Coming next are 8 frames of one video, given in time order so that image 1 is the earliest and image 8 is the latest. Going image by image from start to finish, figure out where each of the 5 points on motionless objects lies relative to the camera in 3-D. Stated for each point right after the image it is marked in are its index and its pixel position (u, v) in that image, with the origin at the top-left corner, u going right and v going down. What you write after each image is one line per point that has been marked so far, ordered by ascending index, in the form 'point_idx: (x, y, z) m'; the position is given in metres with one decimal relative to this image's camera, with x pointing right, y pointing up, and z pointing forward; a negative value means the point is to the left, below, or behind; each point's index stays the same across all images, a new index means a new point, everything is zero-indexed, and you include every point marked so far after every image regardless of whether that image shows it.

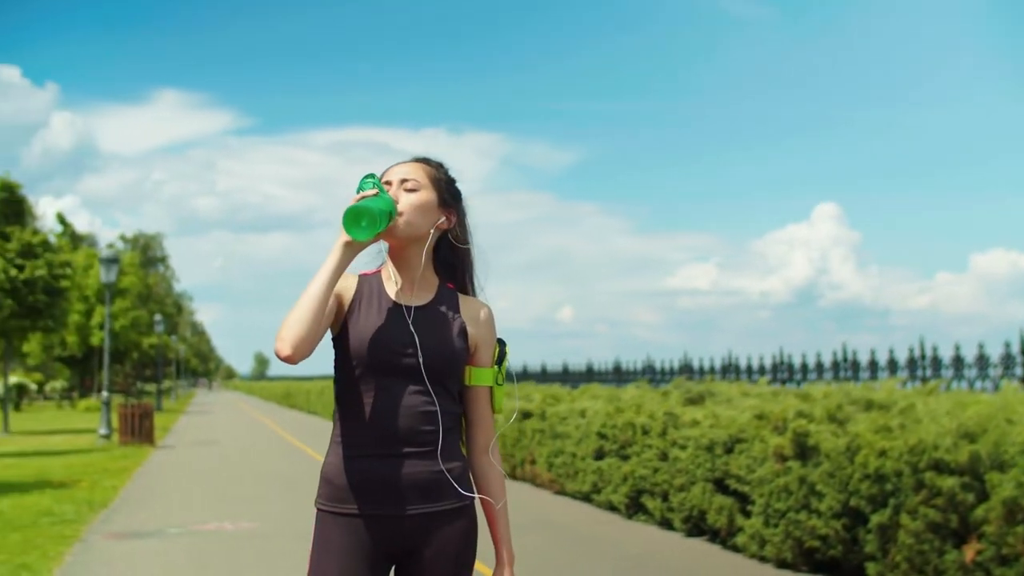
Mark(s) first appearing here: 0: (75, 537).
0: (-2.9, -1.6, +11.0) m
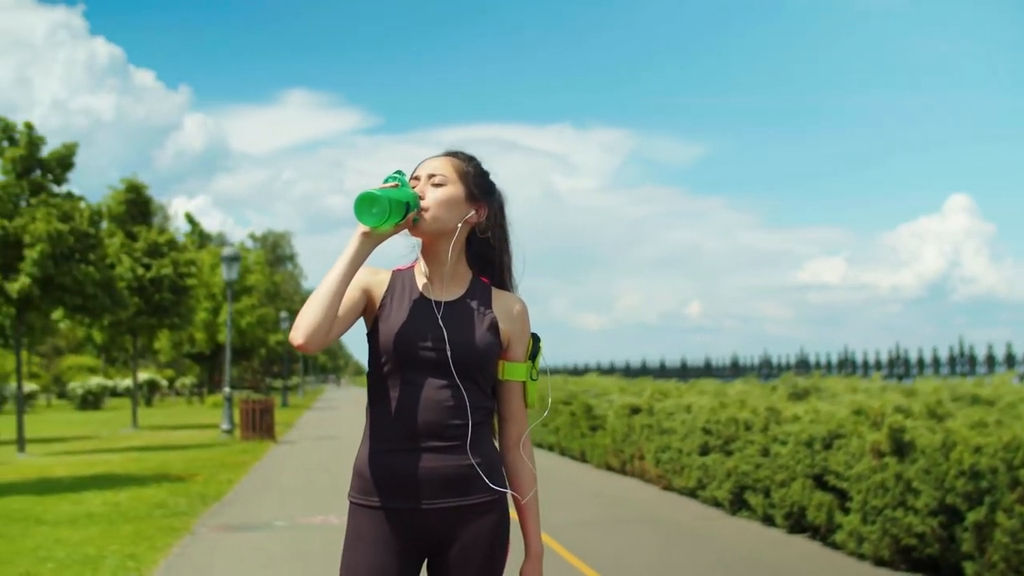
0: (-2.2, -1.6, +11.2) m
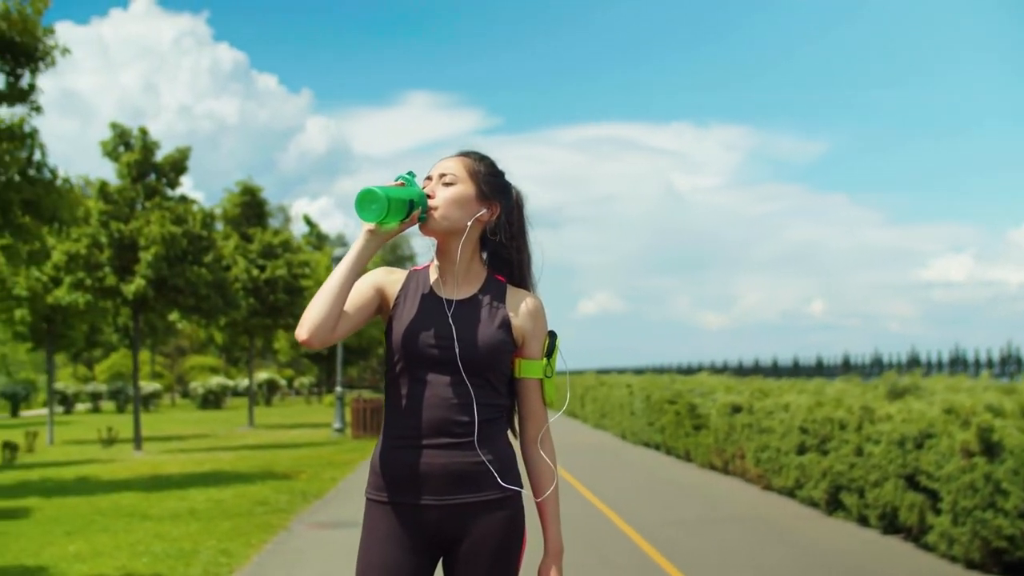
0: (-1.6, -1.6, +11.4) m
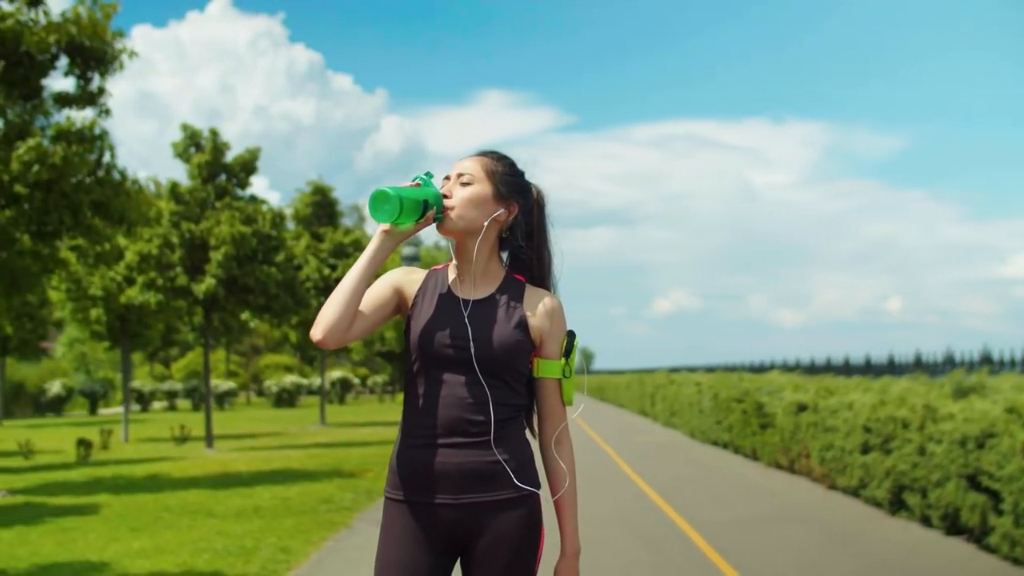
0: (-1.2, -1.6, +11.5) m
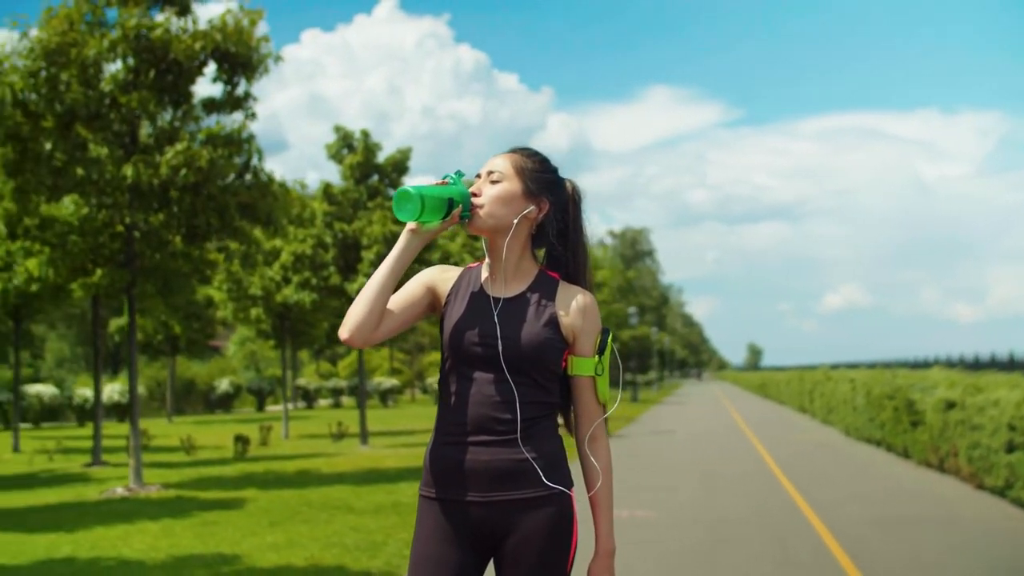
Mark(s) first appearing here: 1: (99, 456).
0: (-0.2, -1.6, +11.5) m
1: (-3.6, -1.5, +14.6) m
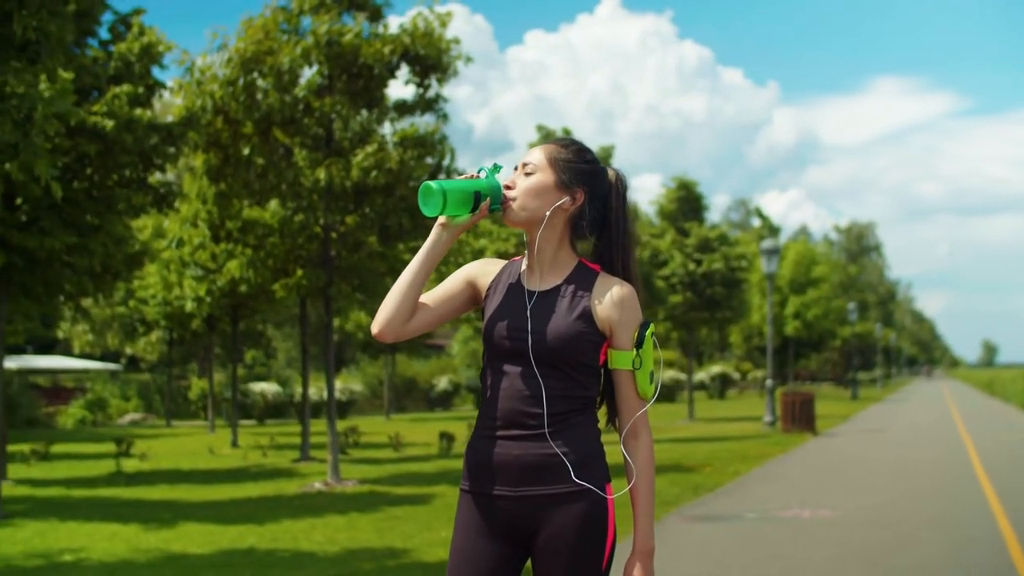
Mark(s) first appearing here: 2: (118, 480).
0: (+1.0, -1.6, +11.5) m
1: (-1.8, -1.5, +15.0) m
2: (-3.3, -1.6, +14.1) m
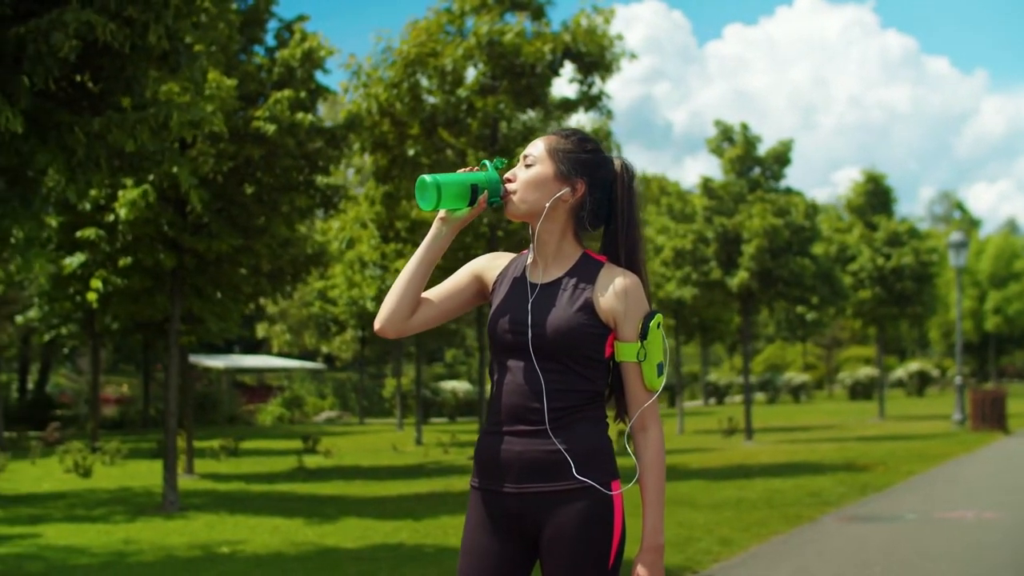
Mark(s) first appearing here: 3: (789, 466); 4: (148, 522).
0: (+2.0, -1.5, +11.2) m
1: (-0.2, -1.5, +15.1) m
2: (-1.8, -1.6, +14.4) m
3: (+2.3, -1.5, +13.8) m
4: (-2.6, -1.7, +12.0) m
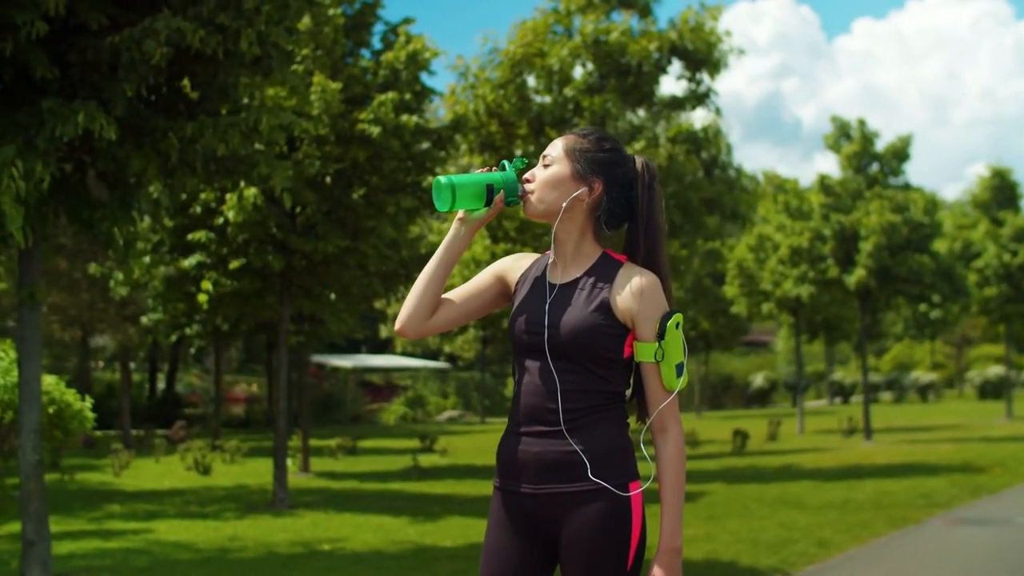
0: (+2.7, -1.5, +11.0) m
1: (+0.8, -1.5, +15.1) m
2: (-0.9, -1.6, +14.5) m
3: (+3.2, -1.4, +13.5) m
4: (-1.9, -1.7, +12.2) m
